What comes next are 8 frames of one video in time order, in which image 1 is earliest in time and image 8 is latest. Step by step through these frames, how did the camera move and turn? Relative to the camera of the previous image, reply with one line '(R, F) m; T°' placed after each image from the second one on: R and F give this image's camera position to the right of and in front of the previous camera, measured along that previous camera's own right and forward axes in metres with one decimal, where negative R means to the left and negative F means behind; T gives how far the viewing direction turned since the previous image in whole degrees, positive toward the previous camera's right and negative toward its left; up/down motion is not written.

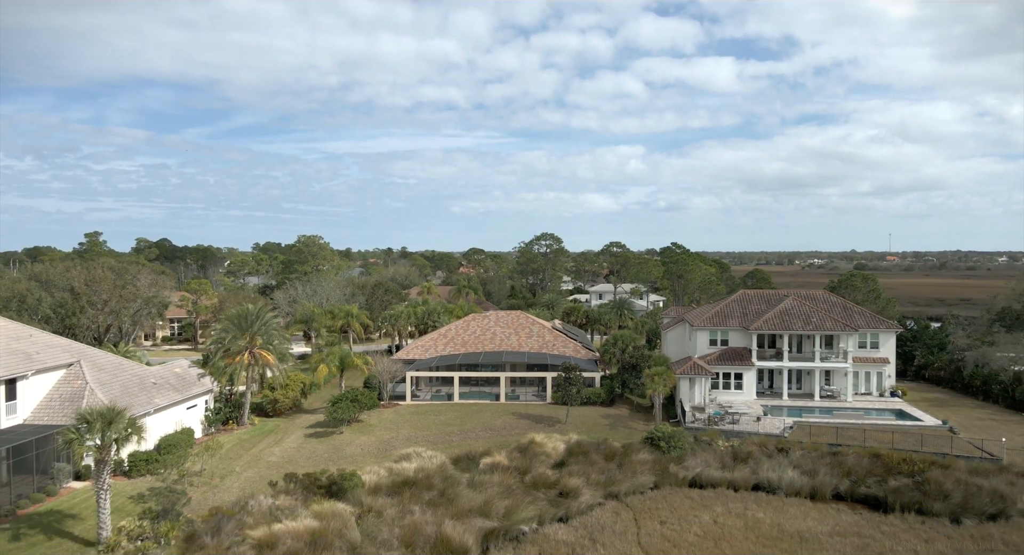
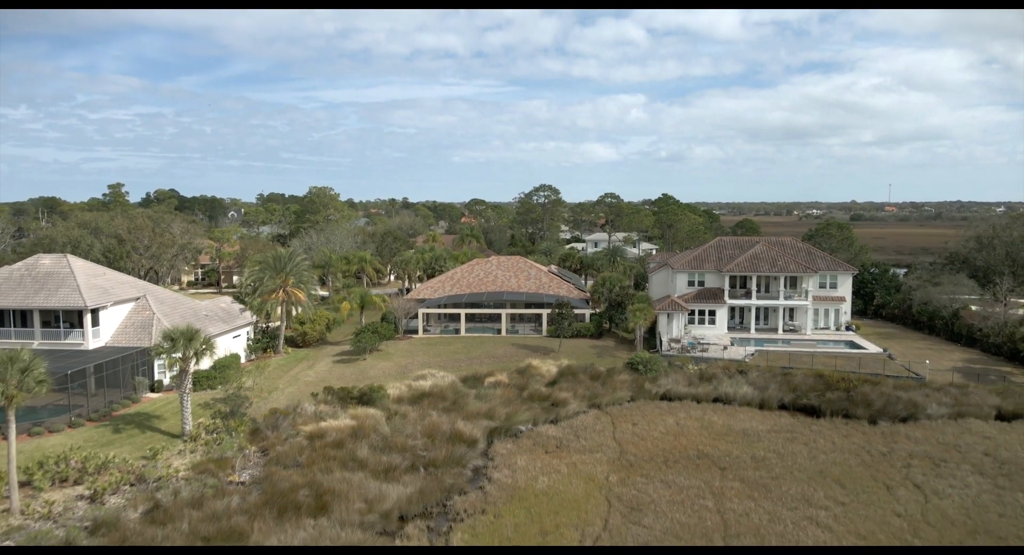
(0.0, -3.3) m; 0°
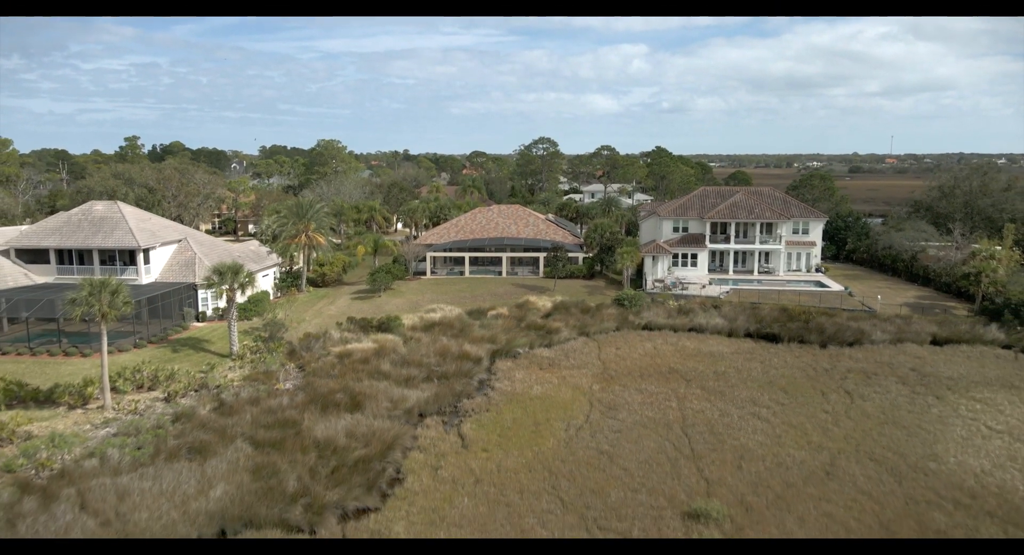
(0.0, -2.9) m; 0°
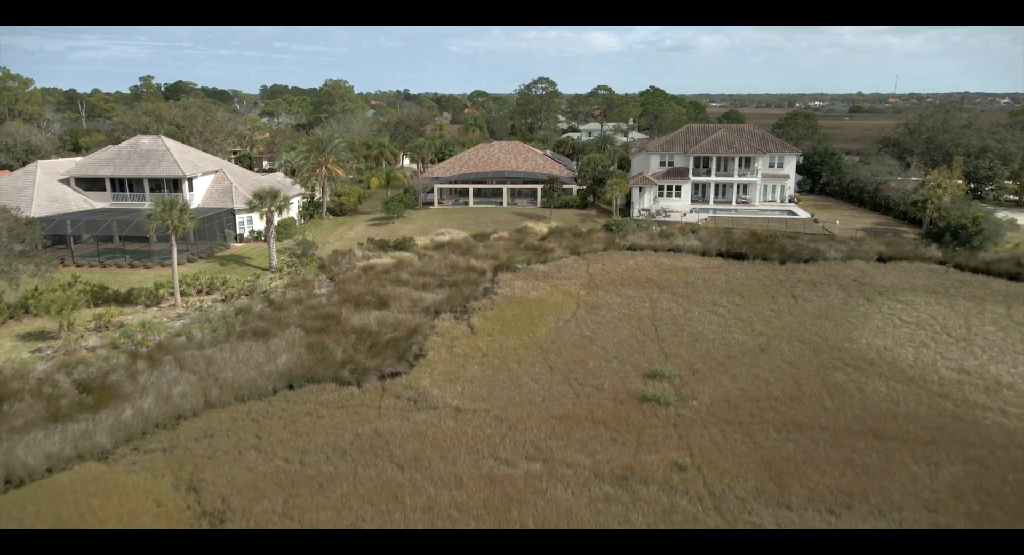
(0.0, -3.3) m; 0°
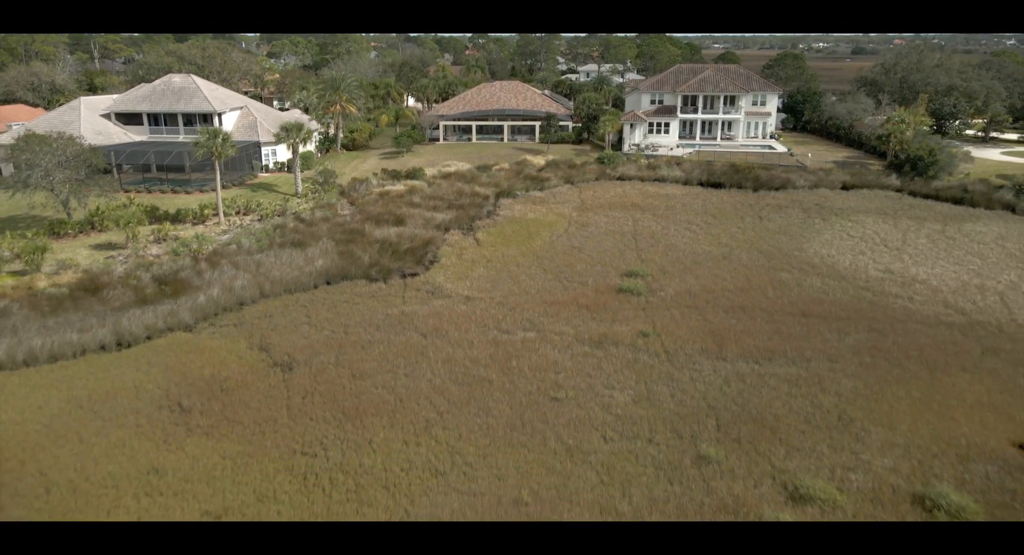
(0.0, -3.0) m; 0°
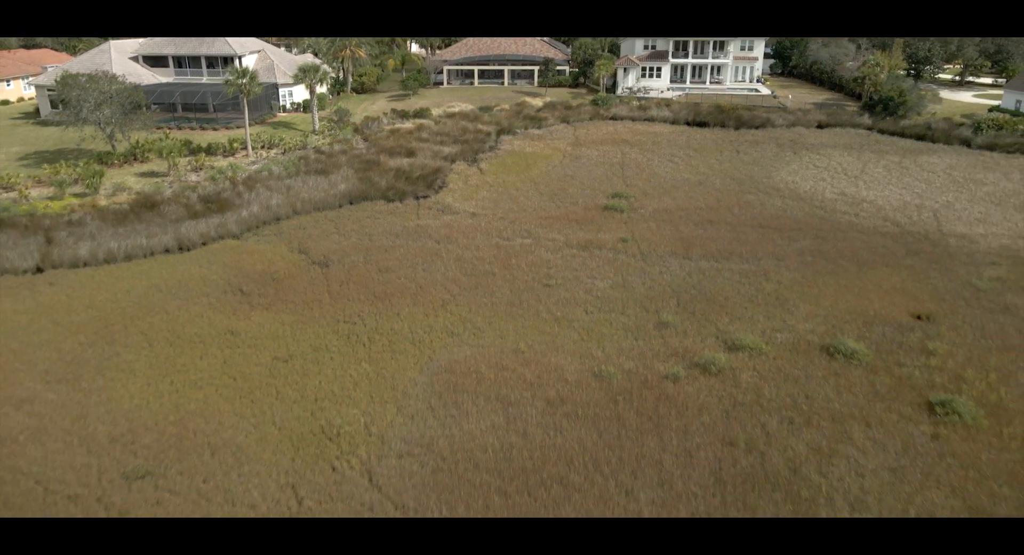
(0.0, -2.6) m; 0°
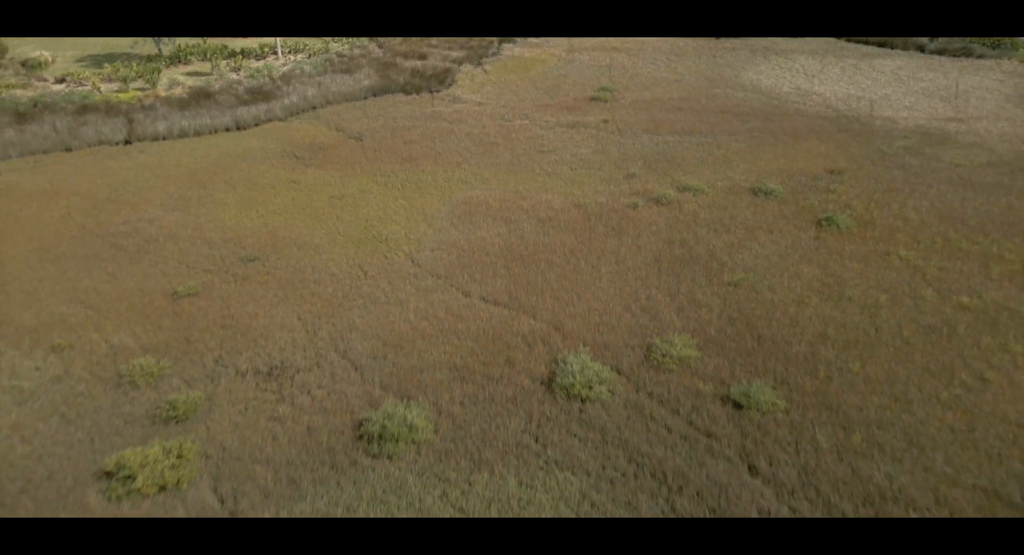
(0.0, -3.7) m; 0°
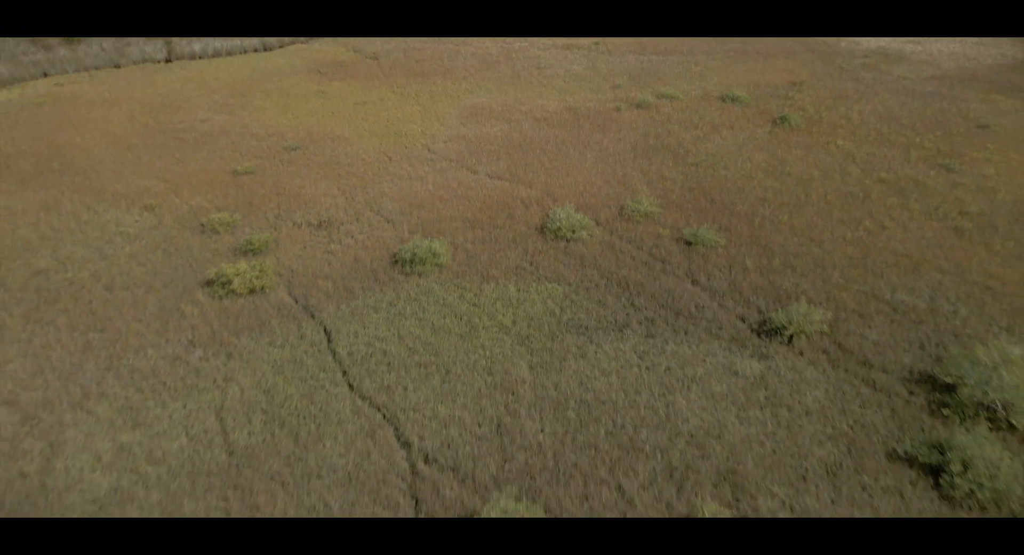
(0.0, -2.5) m; 0°
